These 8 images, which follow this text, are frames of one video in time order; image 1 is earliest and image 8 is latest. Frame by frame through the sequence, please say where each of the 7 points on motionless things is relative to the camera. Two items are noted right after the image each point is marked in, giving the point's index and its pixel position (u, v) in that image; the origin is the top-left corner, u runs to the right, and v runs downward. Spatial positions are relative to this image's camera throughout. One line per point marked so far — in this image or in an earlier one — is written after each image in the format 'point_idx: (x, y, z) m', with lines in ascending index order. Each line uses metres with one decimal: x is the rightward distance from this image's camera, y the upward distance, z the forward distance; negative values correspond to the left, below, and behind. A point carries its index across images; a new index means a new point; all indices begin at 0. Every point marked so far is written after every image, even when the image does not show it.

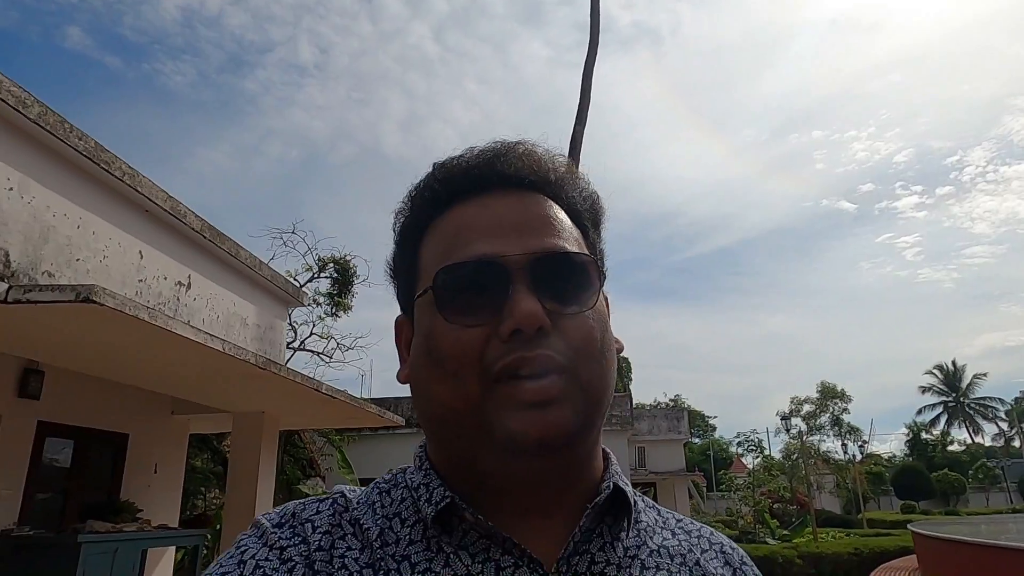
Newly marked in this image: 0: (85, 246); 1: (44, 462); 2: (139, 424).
0: (-2.9, +0.3, +4.6) m
1: (-3.8, -1.4, +5.3) m
2: (-3.6, -1.3, +6.4) m
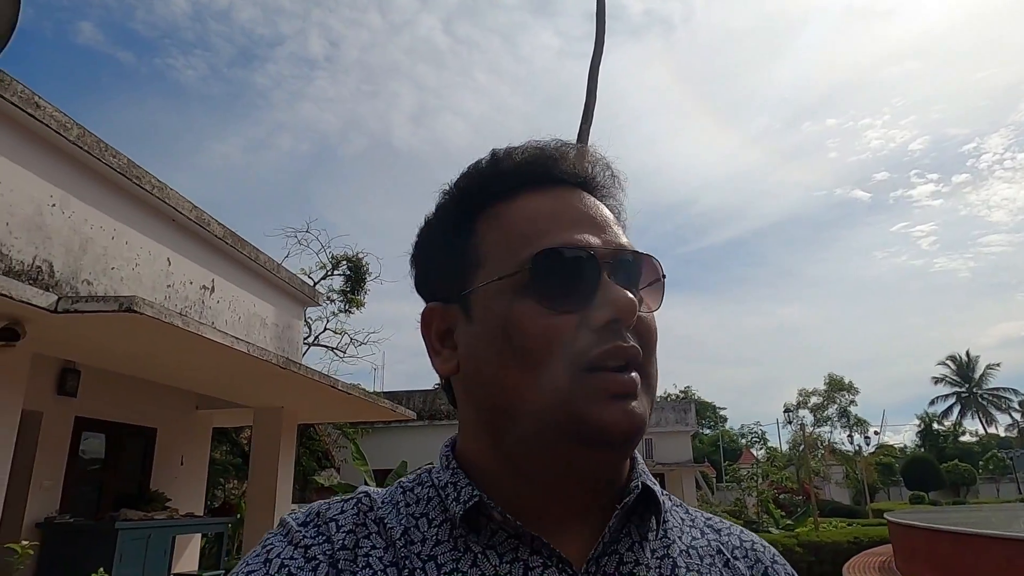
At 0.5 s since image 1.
0: (-2.9, +0.2, +4.9) m
1: (-3.7, -1.4, +5.7) m
2: (-3.5, -1.3, +6.8) m
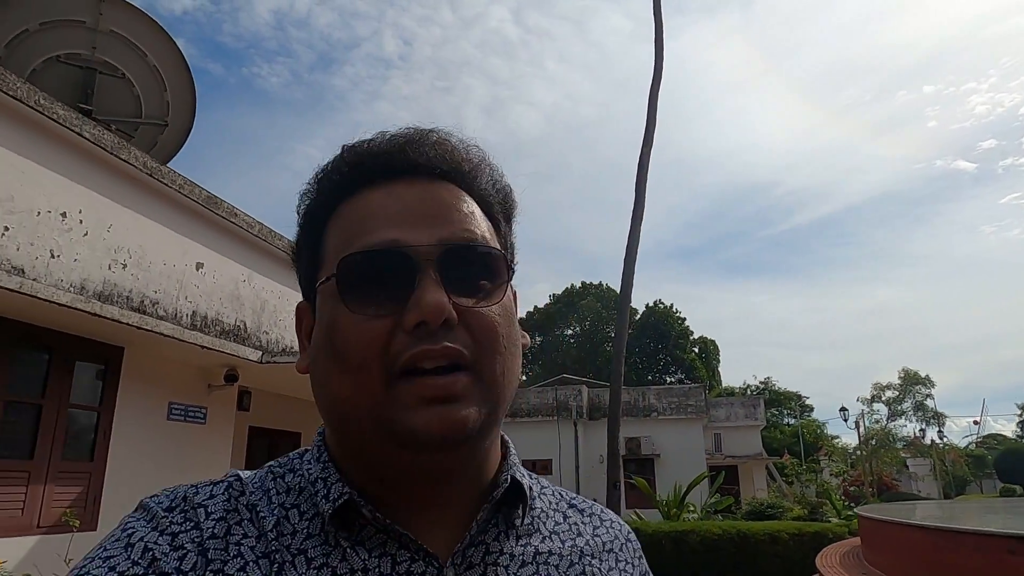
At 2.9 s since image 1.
0: (-2.3, -0.2, +6.7) m
1: (-3.0, -1.9, +7.6) m
2: (-2.7, -1.8, +8.7) m
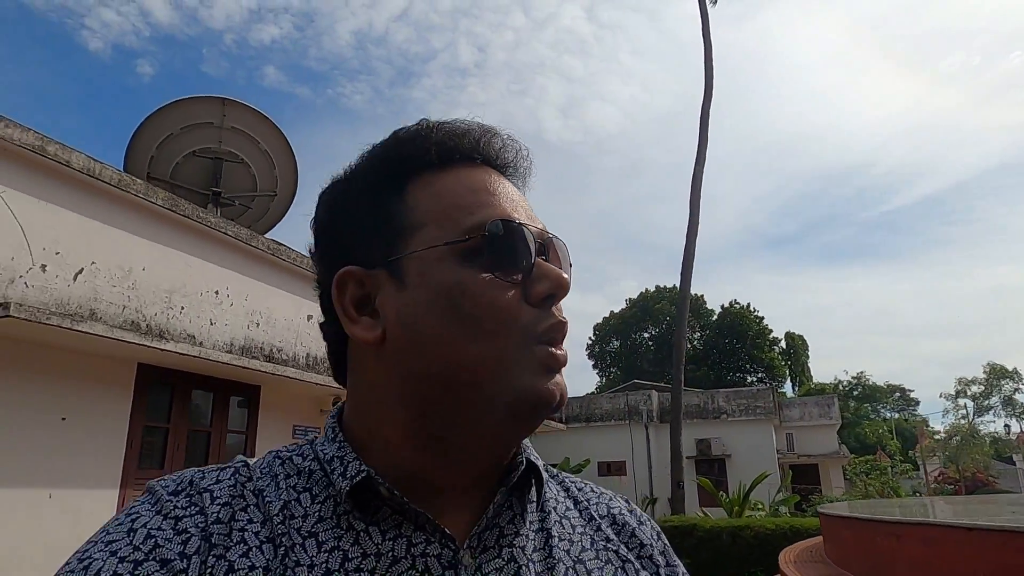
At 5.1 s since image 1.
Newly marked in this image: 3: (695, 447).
0: (-1.7, -0.7, +8.3) m
1: (-2.2, -2.4, +9.3) m
2: (-1.8, -2.3, +10.3) m
3: (+5.0, -4.4, +18.2) m
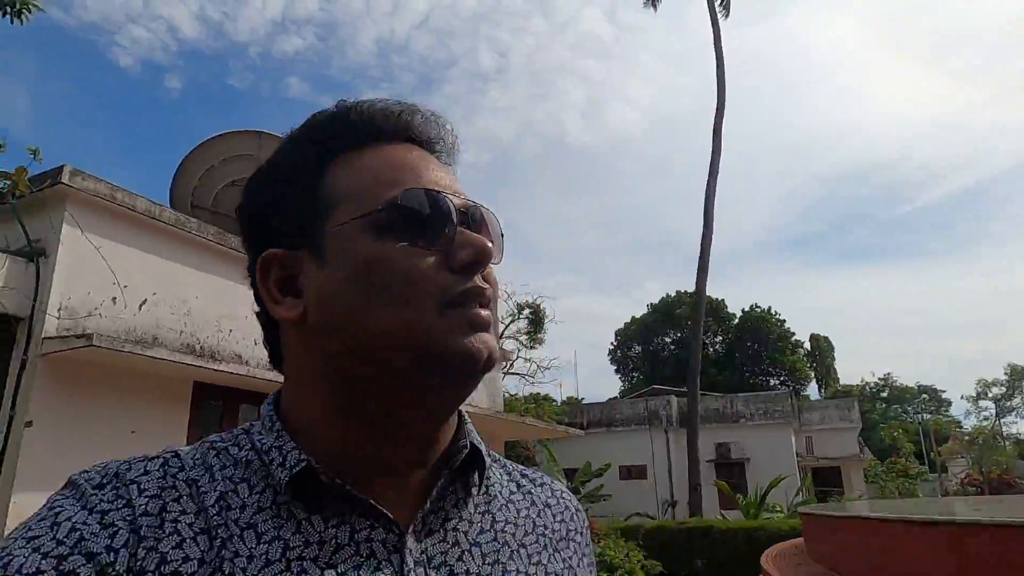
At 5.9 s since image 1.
0: (-1.5, -1.0, +8.9) m
1: (-1.9, -2.7, +9.9) m
2: (-1.4, -2.5, +10.9) m
3: (+5.6, -4.5, +18.5) m
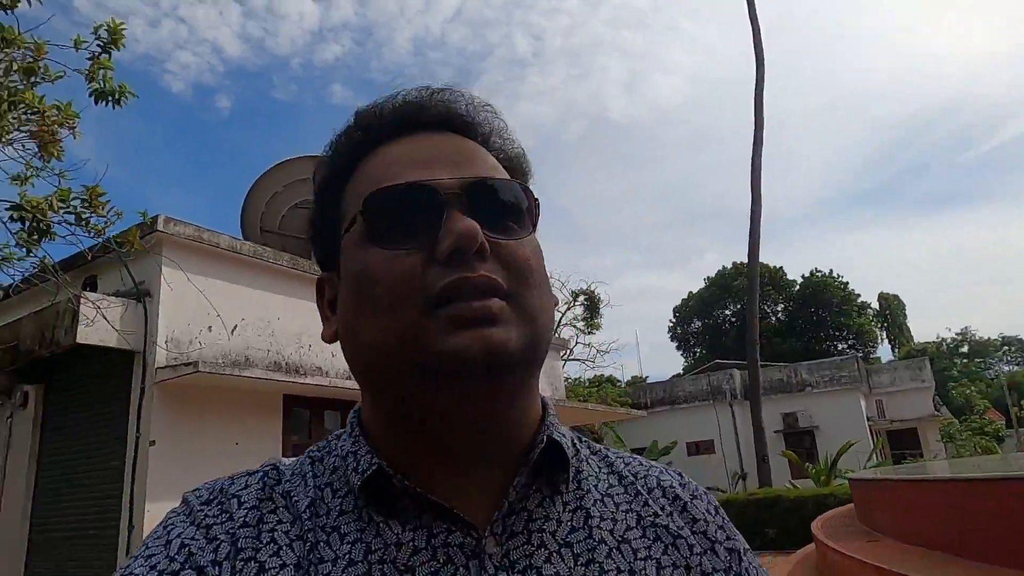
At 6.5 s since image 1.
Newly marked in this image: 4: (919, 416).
0: (-0.7, -1.0, +9.5) m
1: (-0.8, -2.7, +10.5) m
2: (-0.3, -2.5, +11.4) m
3: (+7.5, -3.7, +18.5) m
4: (+12.0, -3.8, +19.6) m
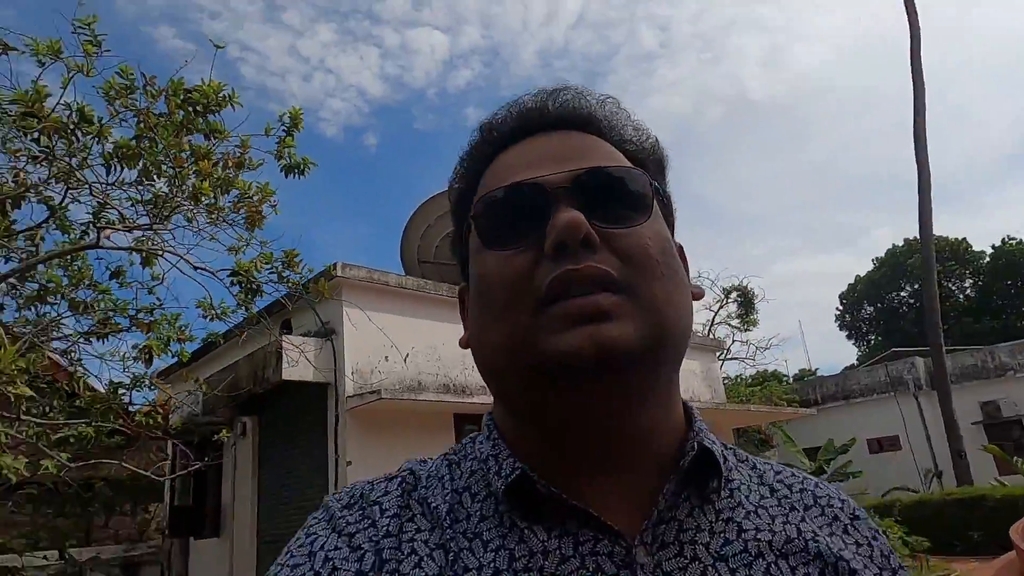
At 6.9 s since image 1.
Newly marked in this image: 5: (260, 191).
0: (+1.5, -1.1, +9.6) m
1: (+1.8, -2.9, +10.7) m
2: (+2.5, -2.6, +11.5) m
3: (+11.7, -3.1, +16.6) m
4: (+16.4, -2.7, +16.7) m
5: (-1.8, +0.7, +4.7) m
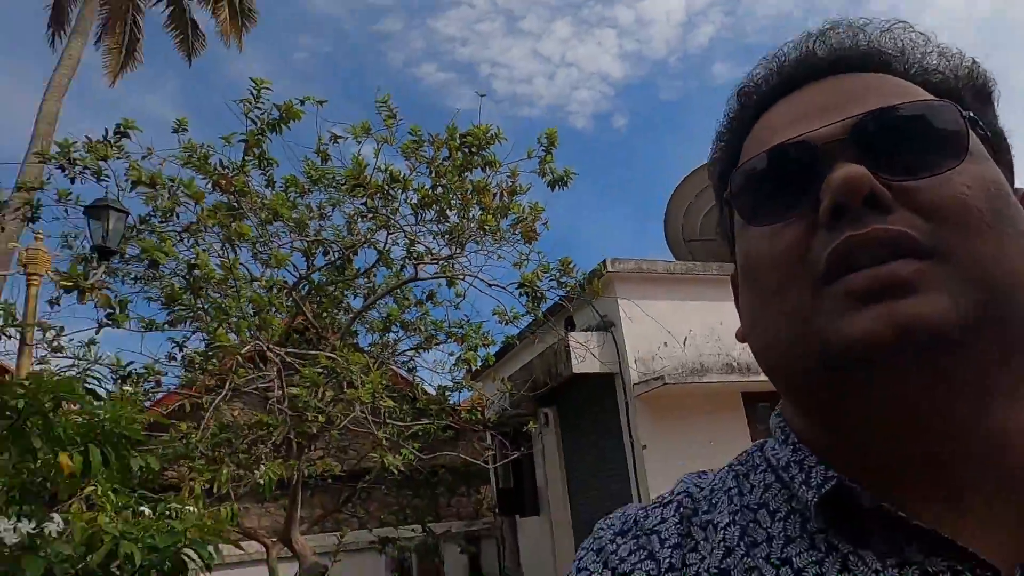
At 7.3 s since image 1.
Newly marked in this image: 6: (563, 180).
0: (+5.4, -0.5, +8.5) m
1: (+6.2, -2.1, +9.4) m
2: (+7.1, -1.7, +9.8) m
3: (+17.7, -0.7, +10.9) m
4: (+21.9, +0.3, +9.1) m
5: (+0.2, +0.6, +5.3) m
6: (+0.4, +0.9, +5.8) m
